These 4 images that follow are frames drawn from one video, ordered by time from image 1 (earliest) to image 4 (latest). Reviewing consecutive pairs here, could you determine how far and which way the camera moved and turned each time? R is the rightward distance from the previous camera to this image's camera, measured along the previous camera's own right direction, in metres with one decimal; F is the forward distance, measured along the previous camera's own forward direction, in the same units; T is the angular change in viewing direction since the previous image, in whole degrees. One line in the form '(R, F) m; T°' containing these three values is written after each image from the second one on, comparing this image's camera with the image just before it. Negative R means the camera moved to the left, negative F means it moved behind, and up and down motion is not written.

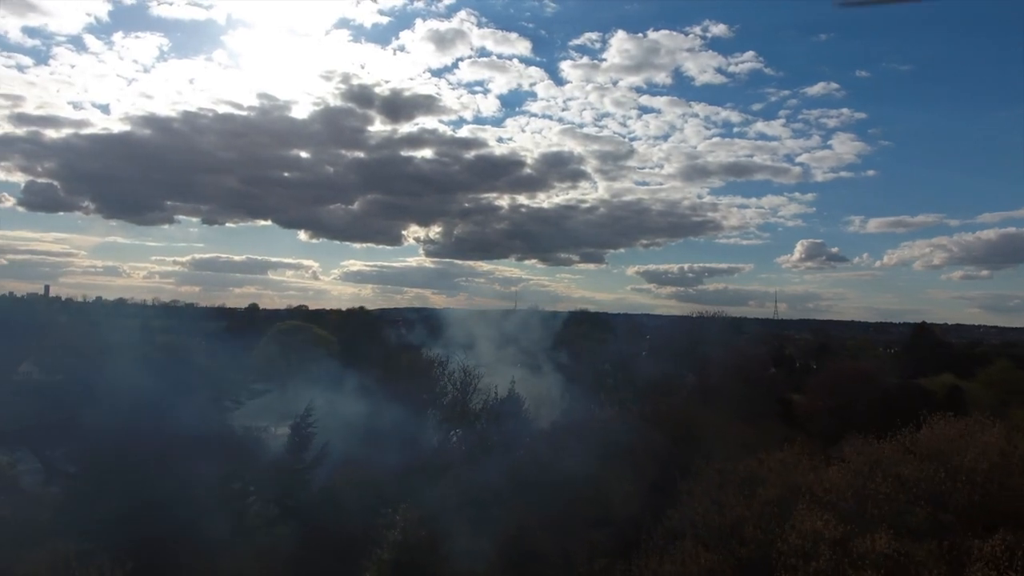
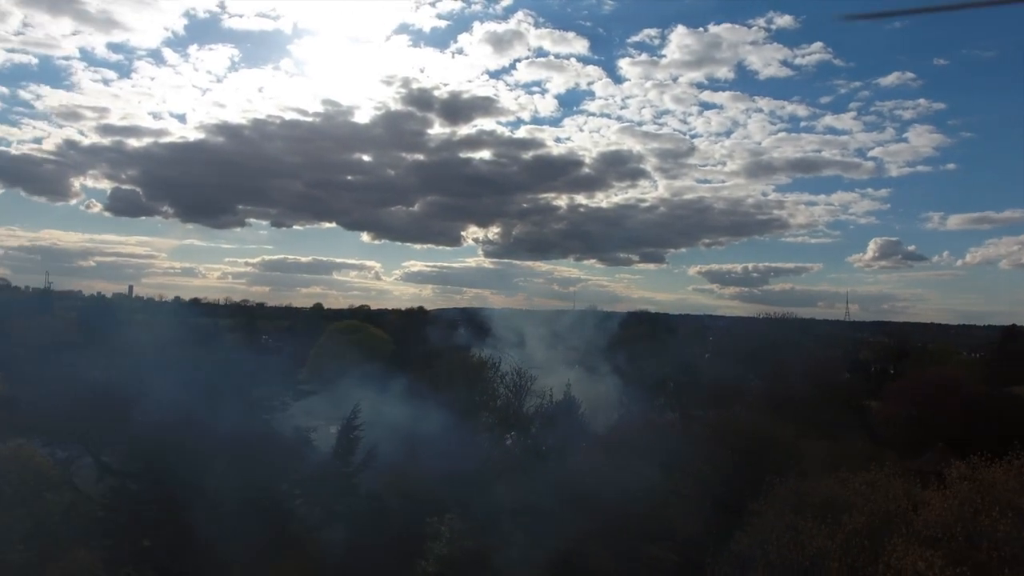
(0.0, +2.0) m; -4°
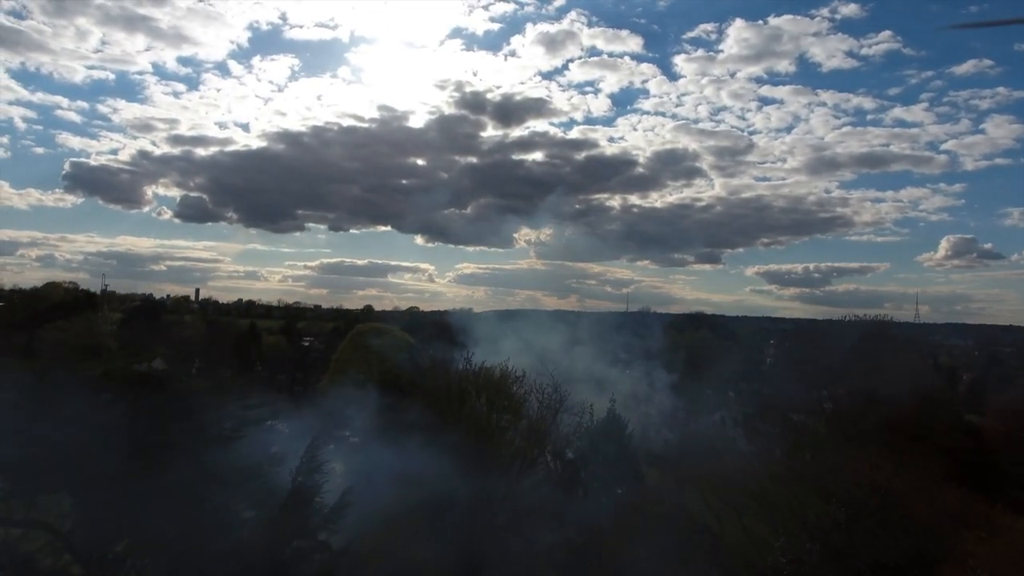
(-0.1, +2.2) m; -4°
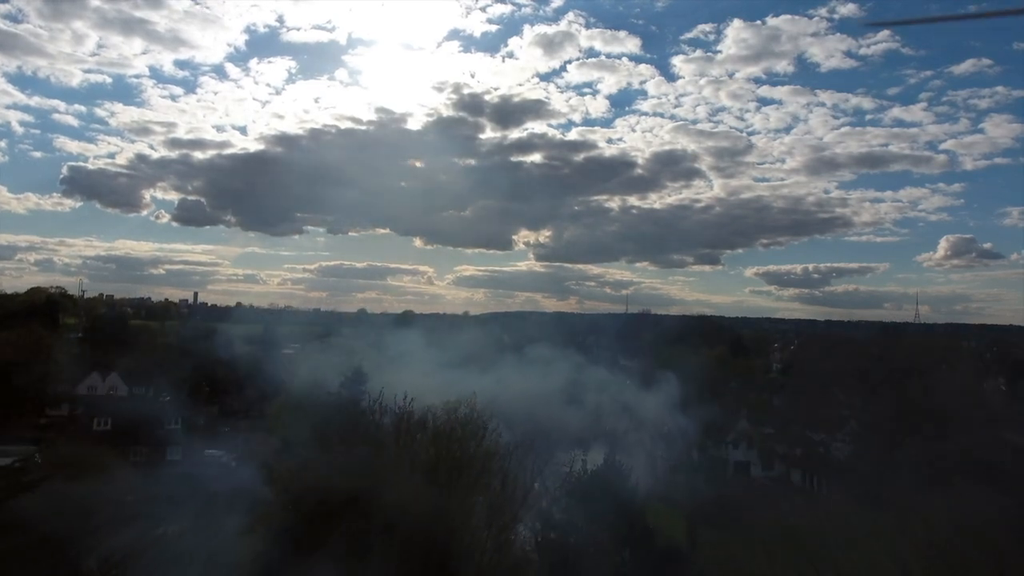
(-0.1, +0.2) m; 0°
